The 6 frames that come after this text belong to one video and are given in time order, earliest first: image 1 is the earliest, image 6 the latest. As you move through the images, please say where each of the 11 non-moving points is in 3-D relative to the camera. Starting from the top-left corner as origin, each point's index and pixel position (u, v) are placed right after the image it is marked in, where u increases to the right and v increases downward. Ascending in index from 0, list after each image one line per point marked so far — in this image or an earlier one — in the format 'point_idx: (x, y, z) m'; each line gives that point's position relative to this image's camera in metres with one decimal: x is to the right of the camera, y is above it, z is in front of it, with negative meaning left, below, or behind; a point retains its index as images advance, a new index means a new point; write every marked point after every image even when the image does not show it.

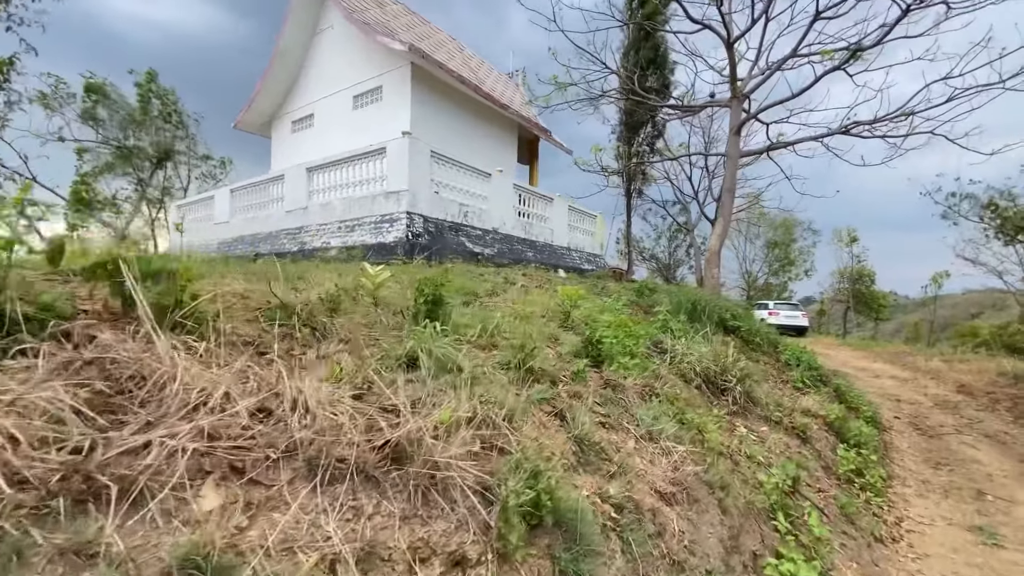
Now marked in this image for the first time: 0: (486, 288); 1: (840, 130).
0: (-0.3, 0.0, +5.4) m
1: (+6.2, +3.0, +9.1) m
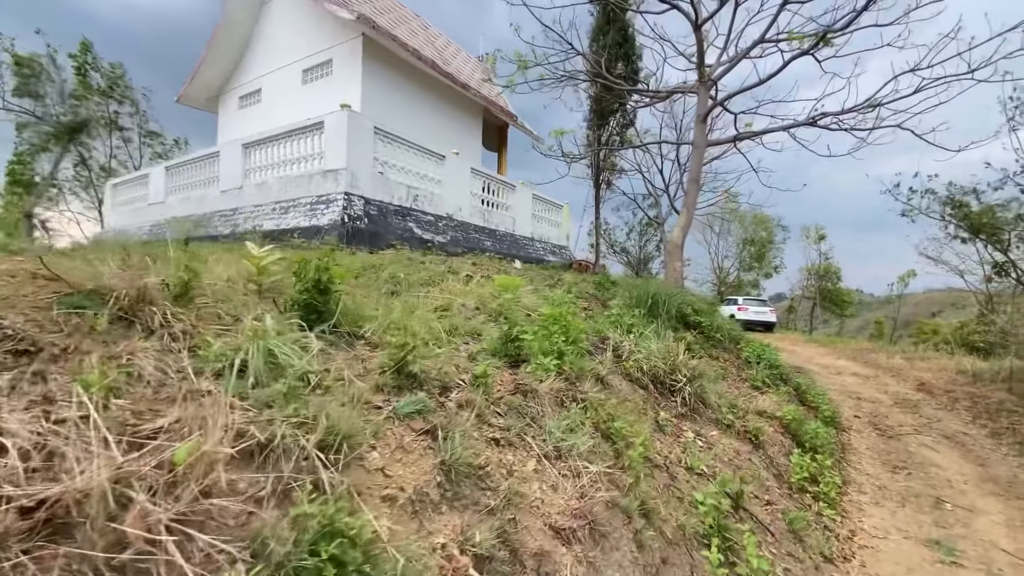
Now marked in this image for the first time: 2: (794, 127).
0: (-1.0, +0.1, +4.9) m
1: (+5.4, +3.1, +8.8) m
2: (+5.2, +3.0, +8.9) m
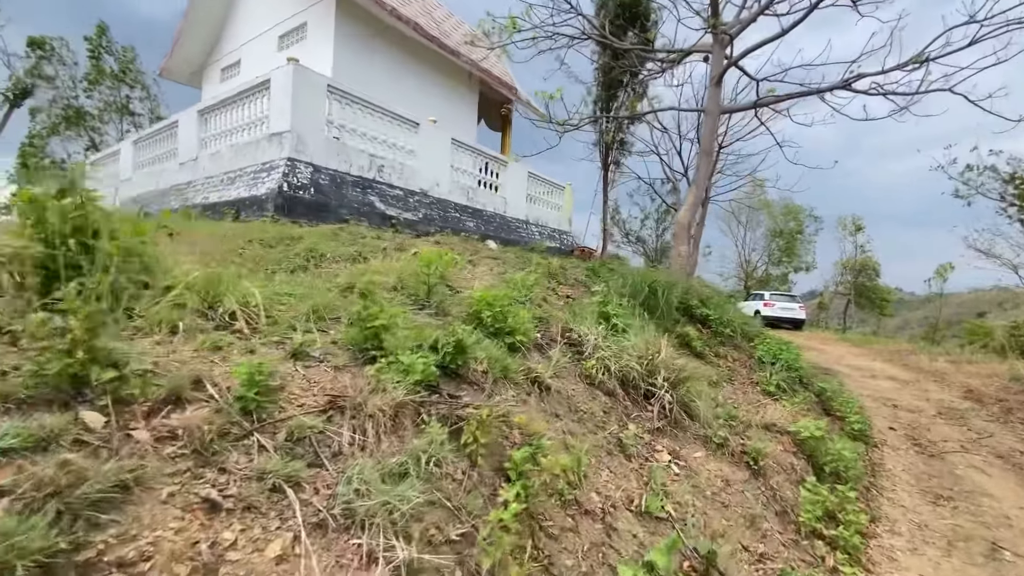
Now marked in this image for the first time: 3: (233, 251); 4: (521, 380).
0: (-1.4, +0.3, +4.1) m
1: (+5.2, +3.2, +7.6) m
2: (+5.0, +3.2, +7.7) m
3: (-2.0, +0.3, +3.5) m
4: (0.0, -0.5, +2.7) m
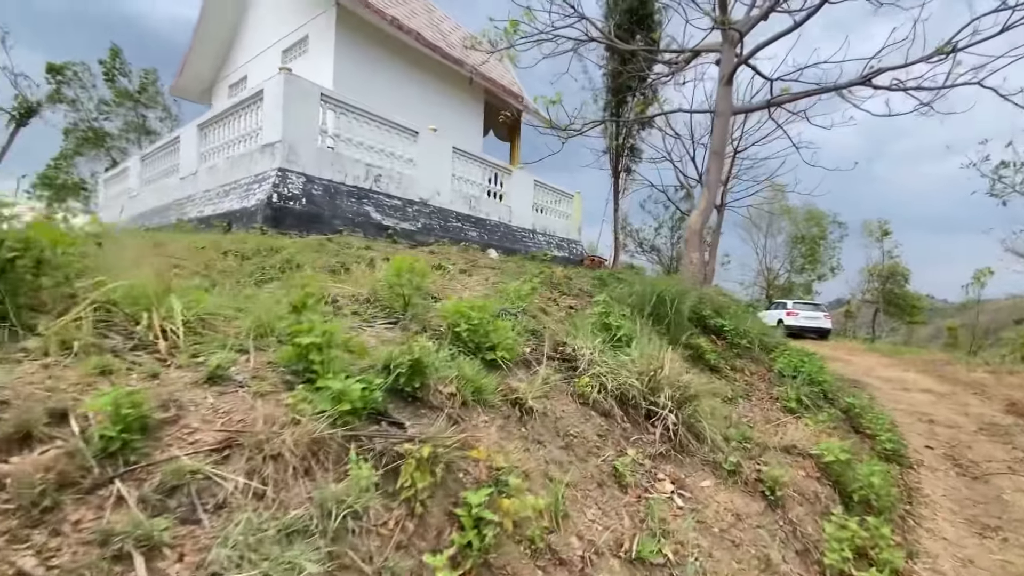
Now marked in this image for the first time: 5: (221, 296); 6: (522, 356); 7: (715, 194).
0: (-1.5, +0.2, +3.8) m
1: (+5.2, +3.1, +7.2) m
2: (+5.0, +3.0, +7.3) m
3: (-2.1, +0.2, +3.3) m
4: (-0.1, -0.6, +2.4) m
5: (-1.6, 0.0, +2.5) m
6: (+0.1, -0.4, +3.1) m
7: (+3.1, +1.4, +7.2) m
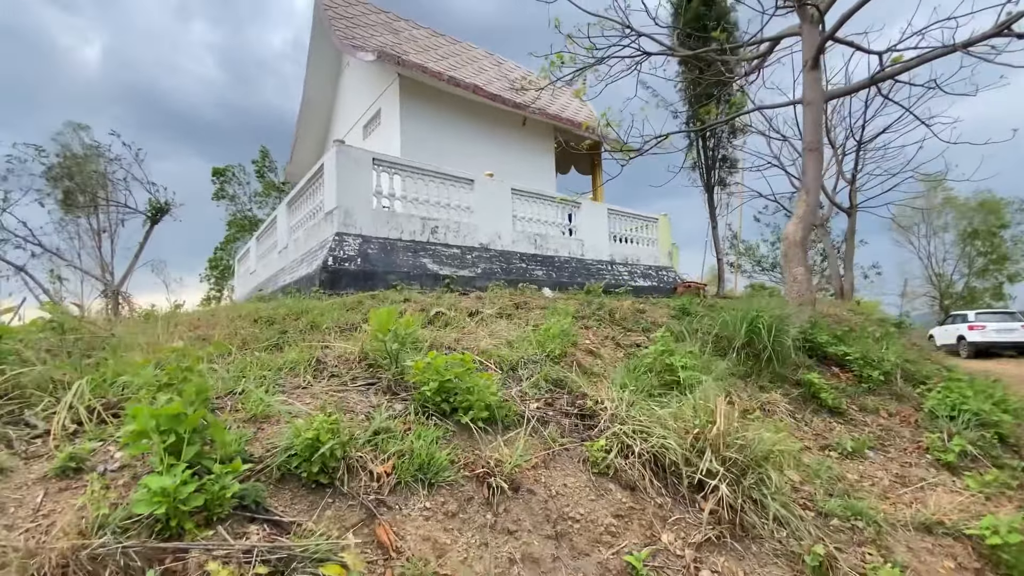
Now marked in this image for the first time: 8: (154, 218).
0: (-1.3, -0.3, +3.8) m
1: (+5.8, +3.1, +5.6) m
2: (+5.6, +3.0, +5.8) m
3: (-2.0, -0.3, +3.4) m
4: (-0.2, -0.8, +2.0) m
5: (-1.7, -0.4, +2.5) m
6: (+0.1, -0.7, +2.6) m
7: (+3.8, +1.2, +6.1) m
8: (-5.8, +1.1, +7.8) m
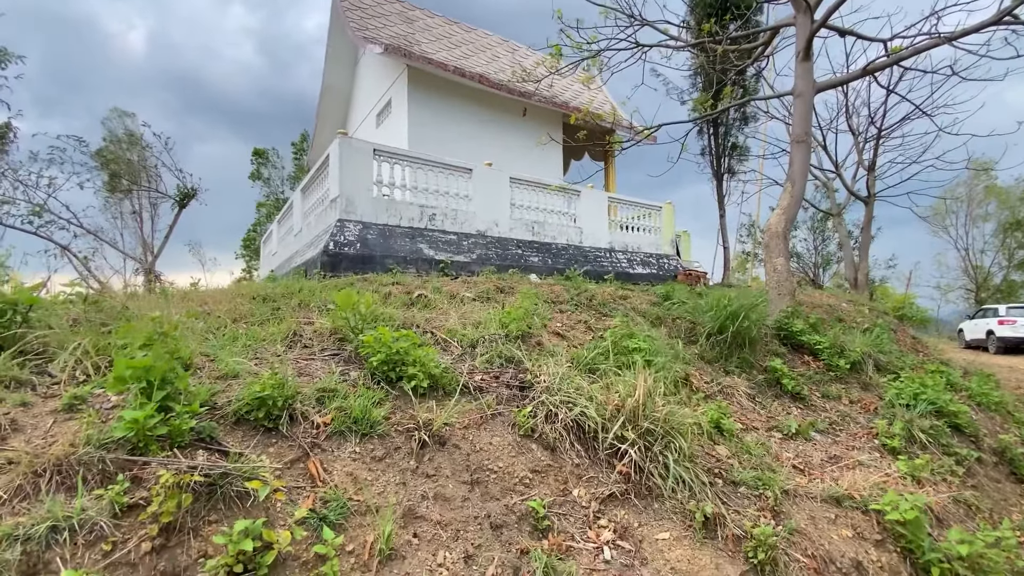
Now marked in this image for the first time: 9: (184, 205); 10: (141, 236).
0: (-1.6, -0.1, +4.2) m
1: (+5.6, +3.1, +5.6) m
2: (+5.5, +3.0, +5.7) m
3: (-2.3, -0.2, +3.9) m
4: (-0.6, -0.7, +2.4) m
5: (-2.0, -0.3, +3.0) m
6: (-0.3, -0.6, +3.0) m
7: (+3.7, +1.3, +6.2) m
8: (-5.8, +1.5, +8.4) m
9: (-5.9, +1.5, +8.6) m
10: (-9.2, +1.3, +11.8) m
